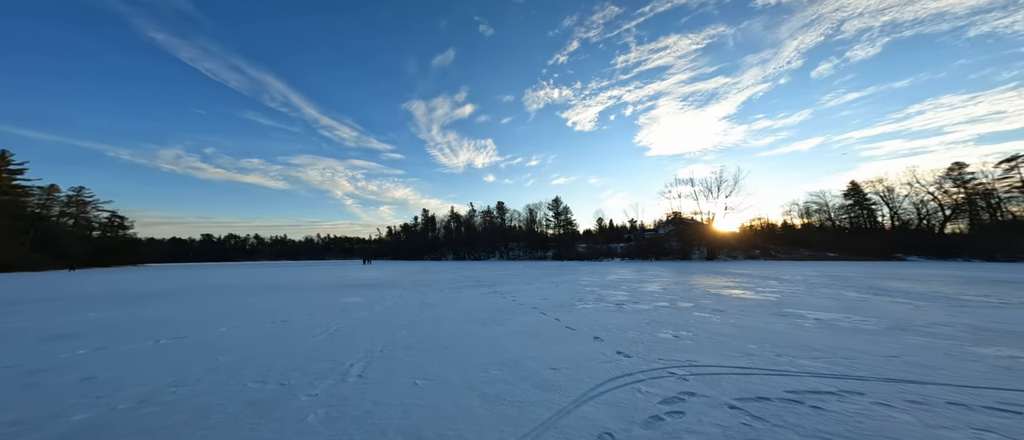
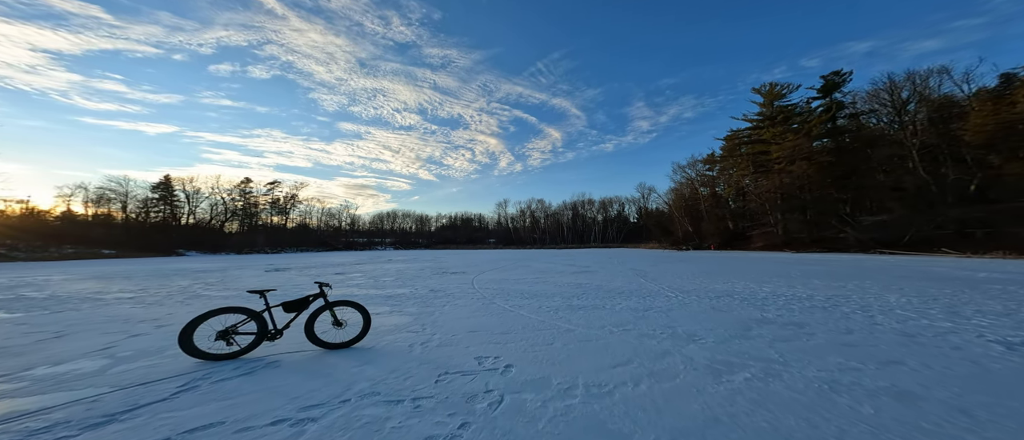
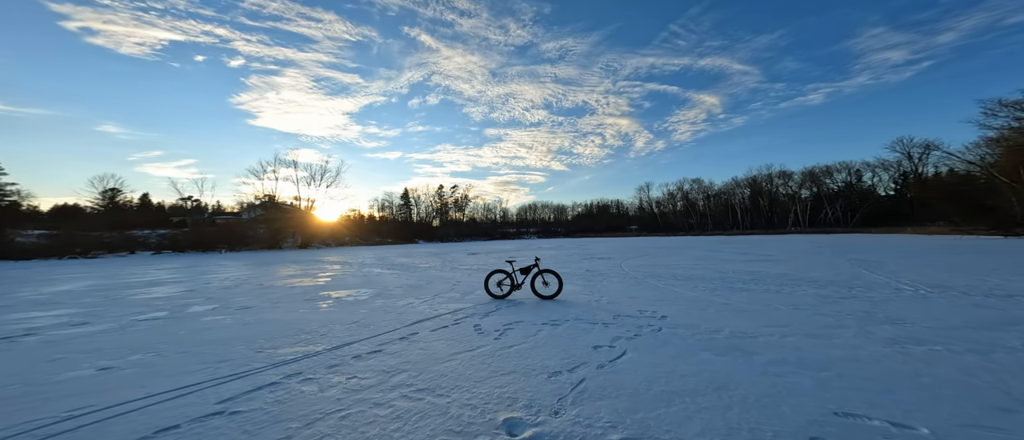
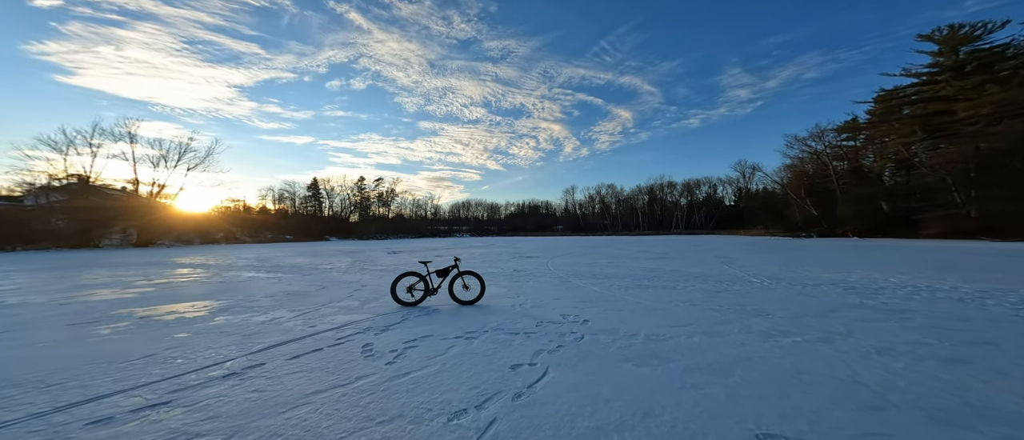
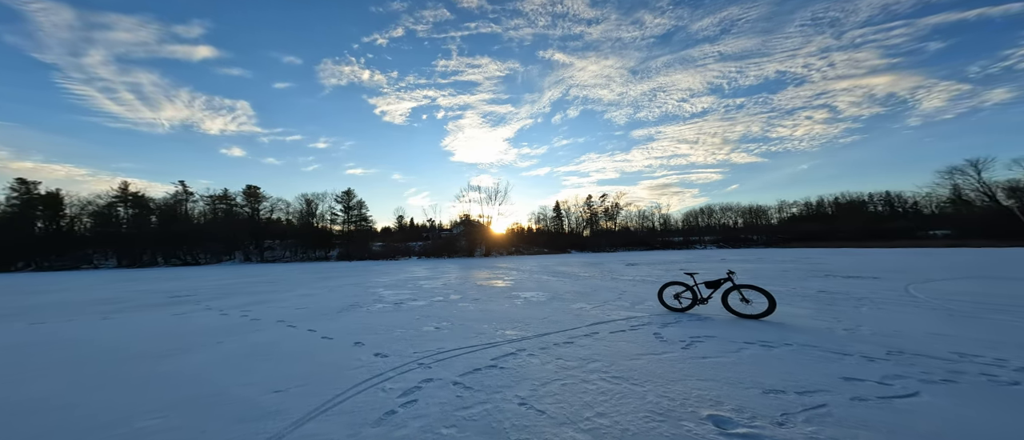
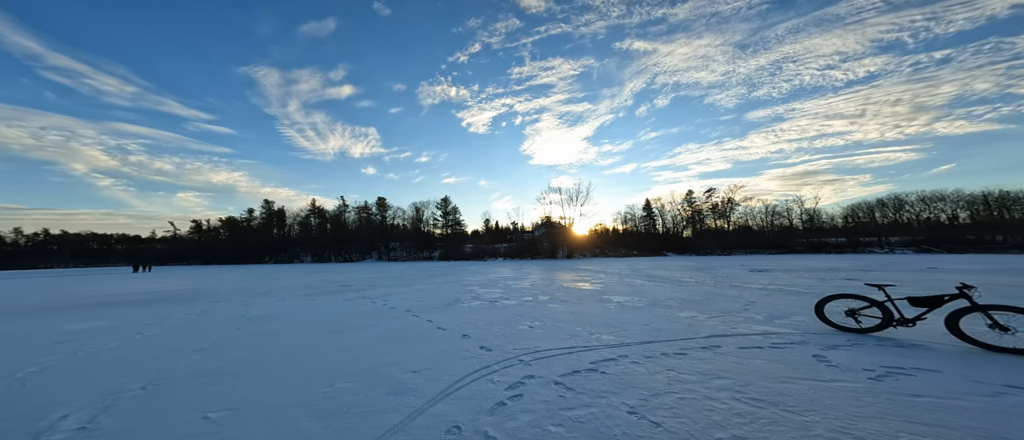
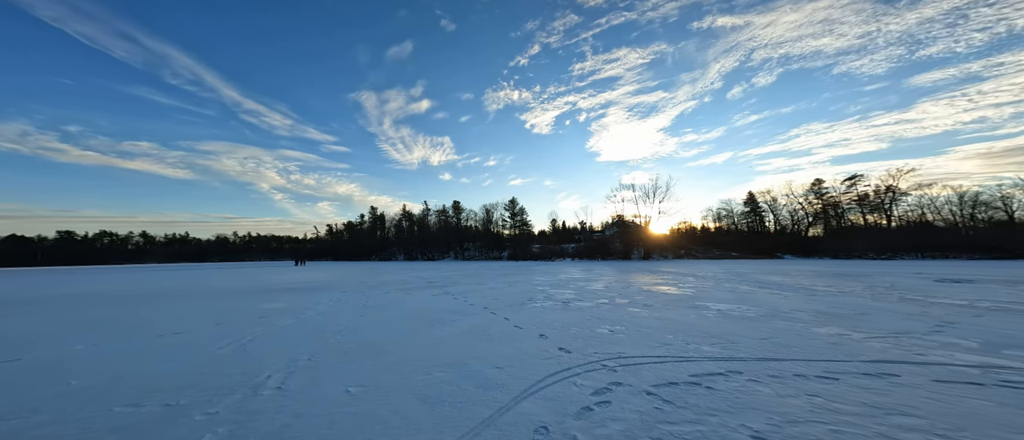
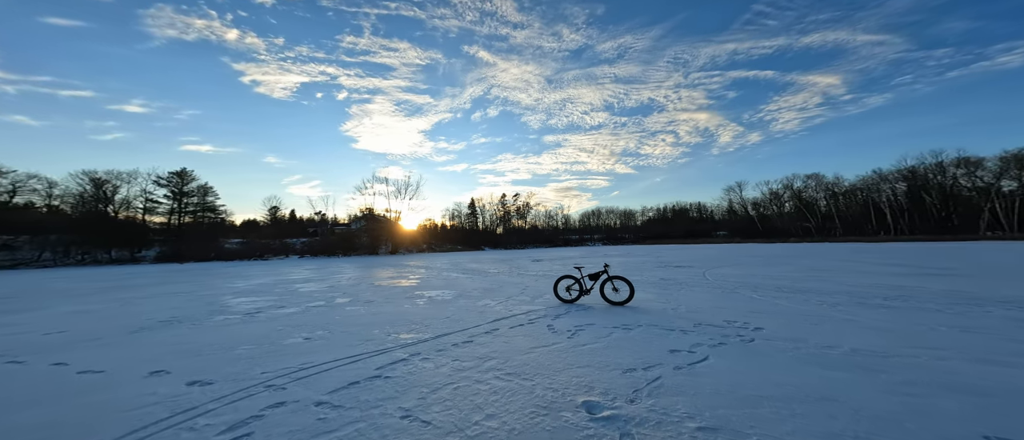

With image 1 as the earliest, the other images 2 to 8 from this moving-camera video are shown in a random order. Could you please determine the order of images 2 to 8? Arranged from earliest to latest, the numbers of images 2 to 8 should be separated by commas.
7, 6, 5, 8, 3, 4, 2
